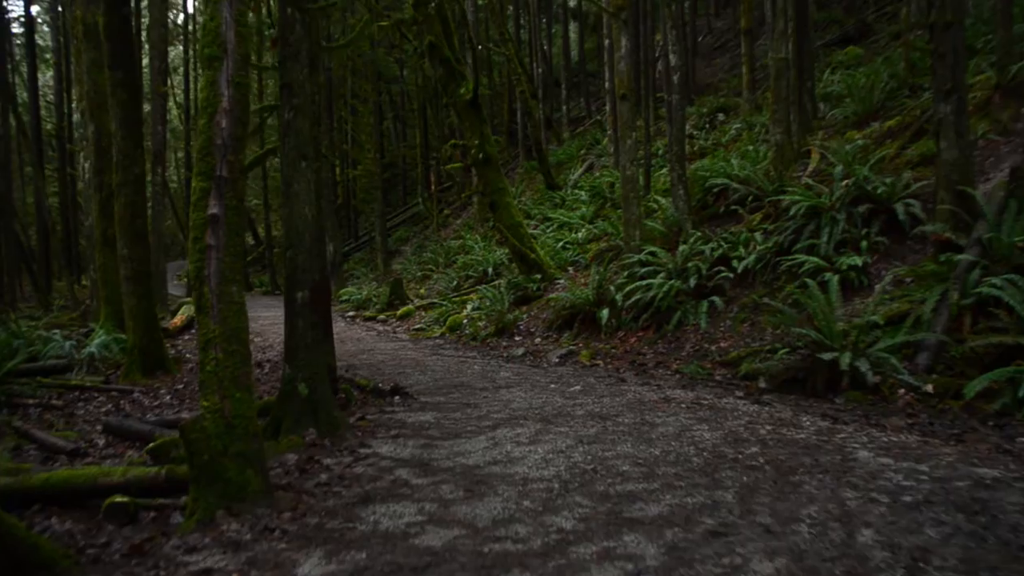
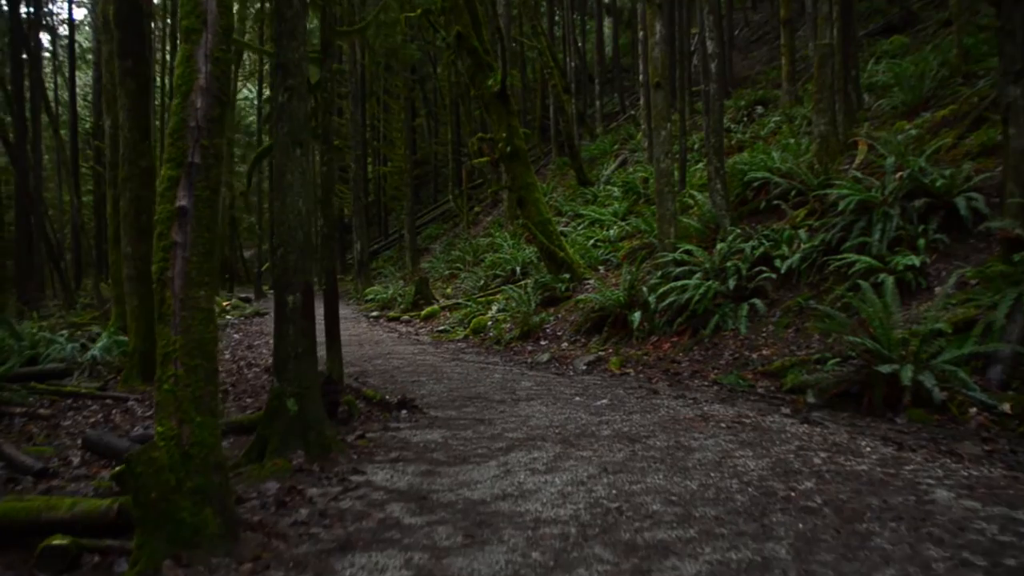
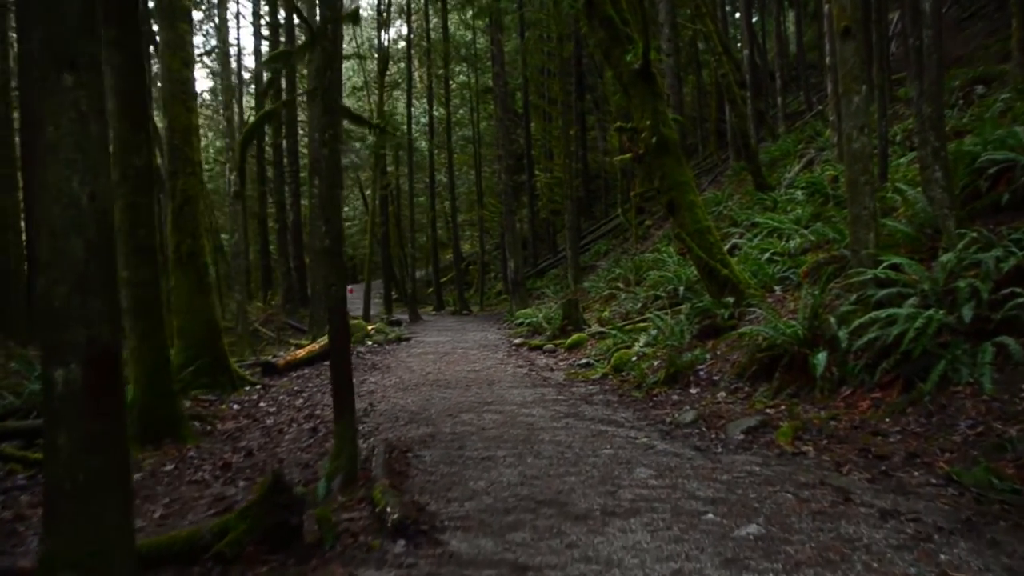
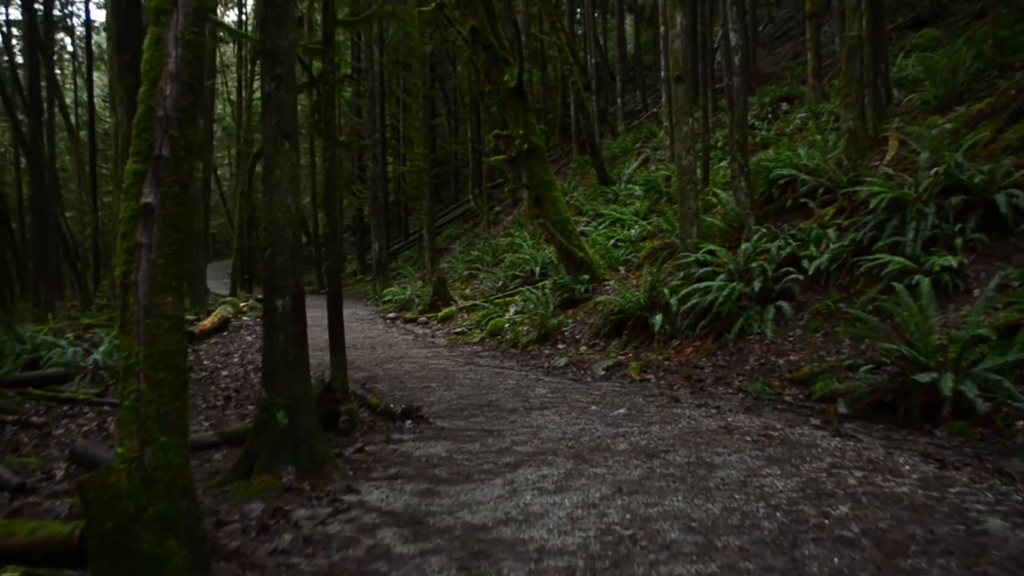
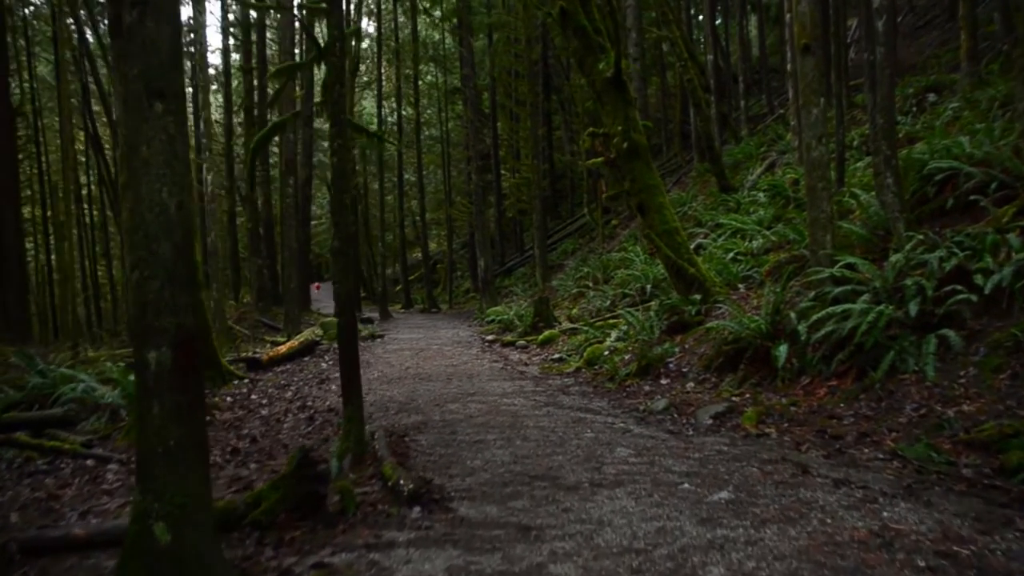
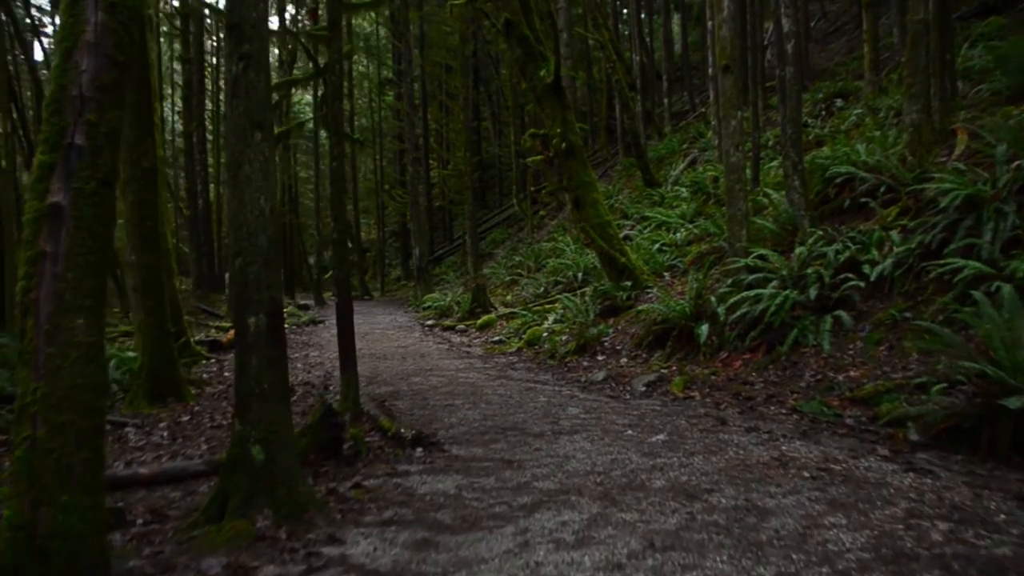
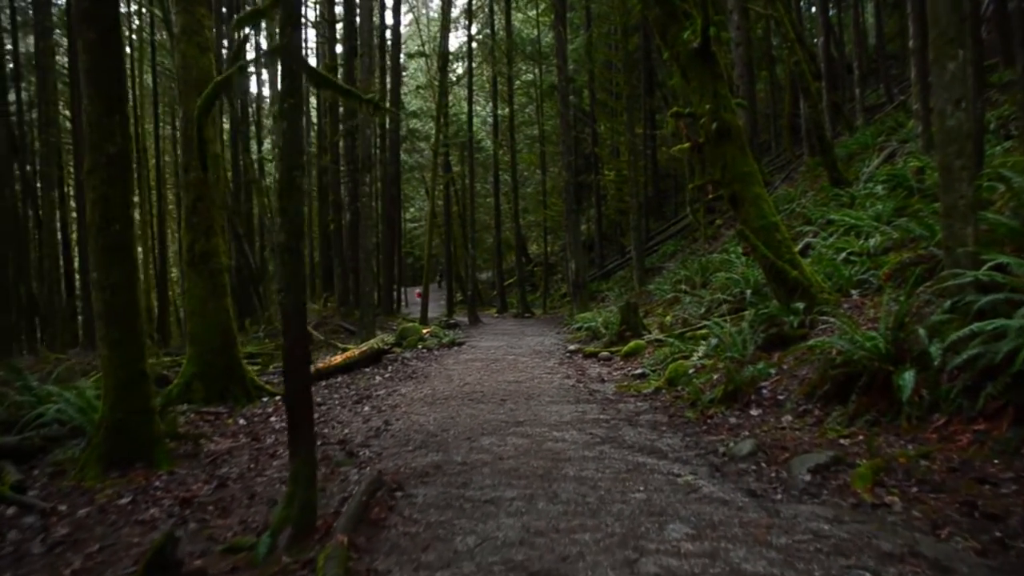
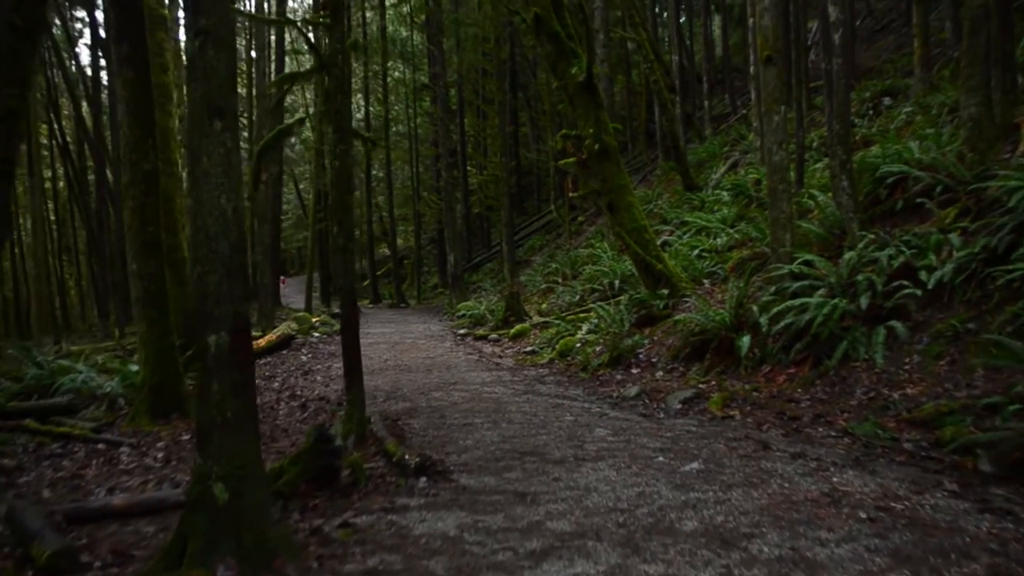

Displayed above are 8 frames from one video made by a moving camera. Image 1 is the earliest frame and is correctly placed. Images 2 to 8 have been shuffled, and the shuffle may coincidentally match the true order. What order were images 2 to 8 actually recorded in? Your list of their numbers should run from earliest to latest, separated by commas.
2, 4, 6, 8, 5, 3, 7
